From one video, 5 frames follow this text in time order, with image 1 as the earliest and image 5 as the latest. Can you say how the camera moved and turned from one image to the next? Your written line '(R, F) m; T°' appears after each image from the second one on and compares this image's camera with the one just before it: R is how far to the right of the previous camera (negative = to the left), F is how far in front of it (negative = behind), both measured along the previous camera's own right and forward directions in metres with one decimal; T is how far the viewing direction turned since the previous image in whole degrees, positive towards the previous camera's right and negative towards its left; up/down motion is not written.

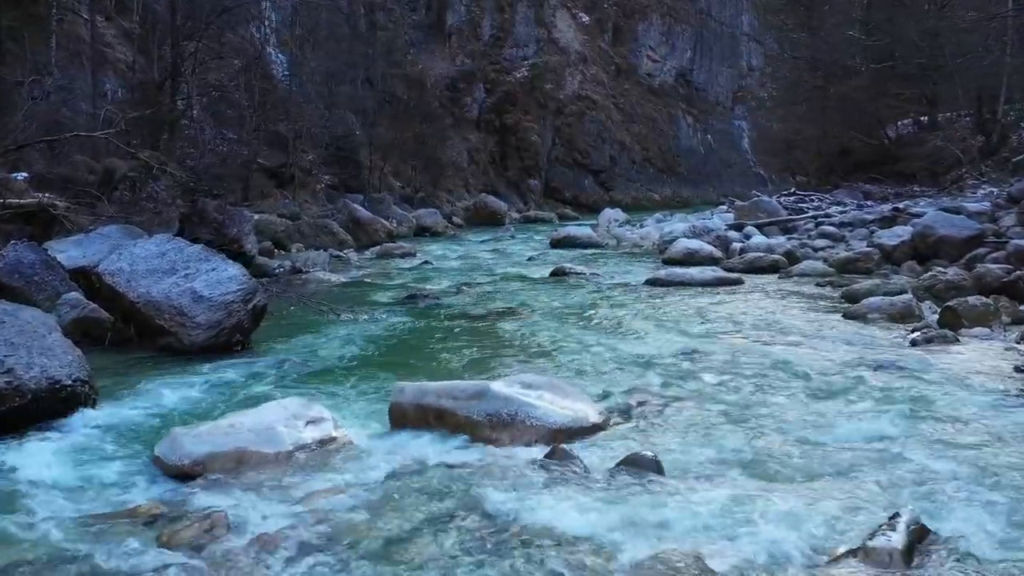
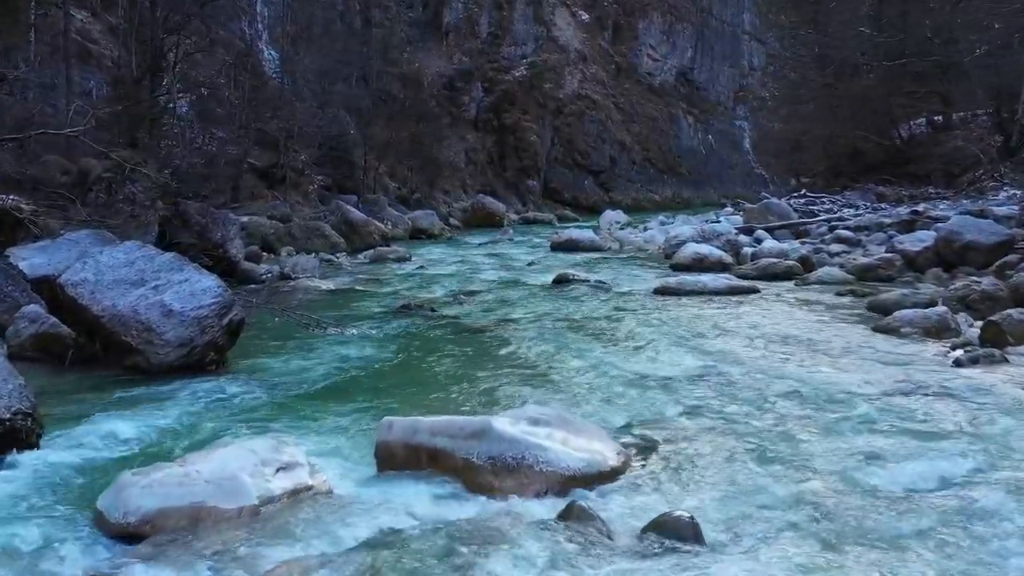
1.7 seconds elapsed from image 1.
(-0.1, +0.8) m; 0°
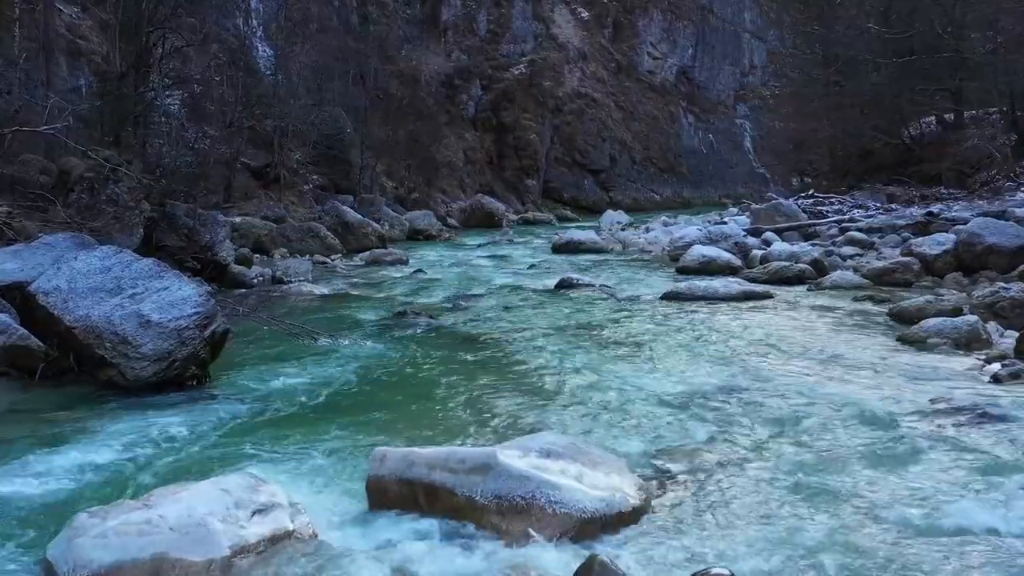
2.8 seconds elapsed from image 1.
(-0.1, +0.5) m; 0°
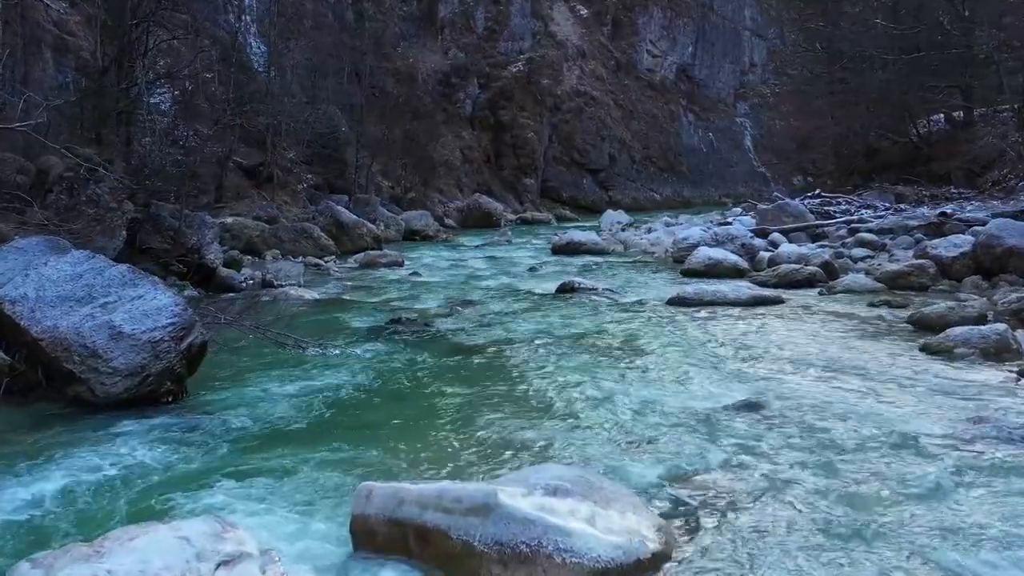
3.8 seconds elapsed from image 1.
(0.0, +0.5) m; 0°
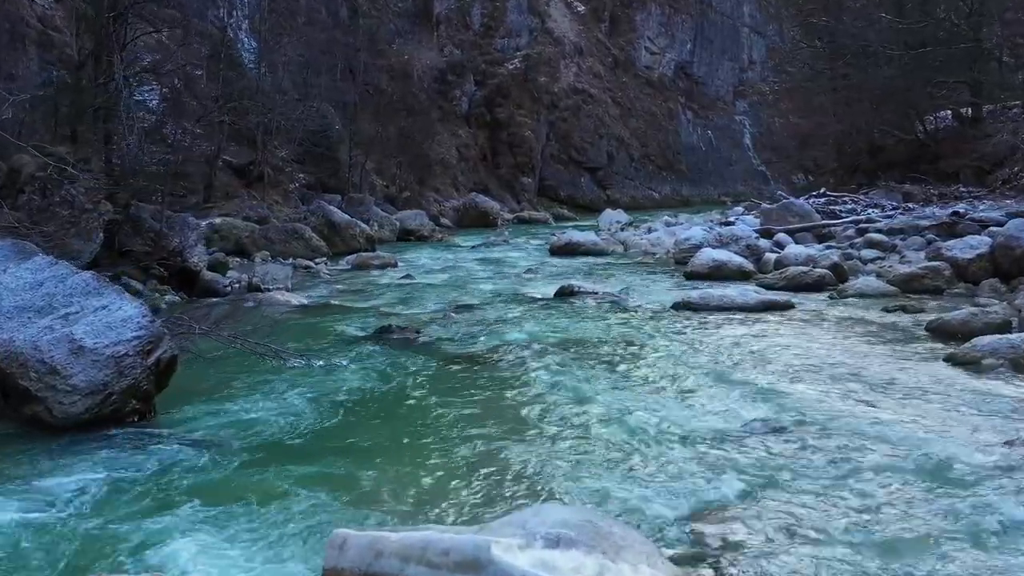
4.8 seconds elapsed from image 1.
(0.0, +0.5) m; 0°
